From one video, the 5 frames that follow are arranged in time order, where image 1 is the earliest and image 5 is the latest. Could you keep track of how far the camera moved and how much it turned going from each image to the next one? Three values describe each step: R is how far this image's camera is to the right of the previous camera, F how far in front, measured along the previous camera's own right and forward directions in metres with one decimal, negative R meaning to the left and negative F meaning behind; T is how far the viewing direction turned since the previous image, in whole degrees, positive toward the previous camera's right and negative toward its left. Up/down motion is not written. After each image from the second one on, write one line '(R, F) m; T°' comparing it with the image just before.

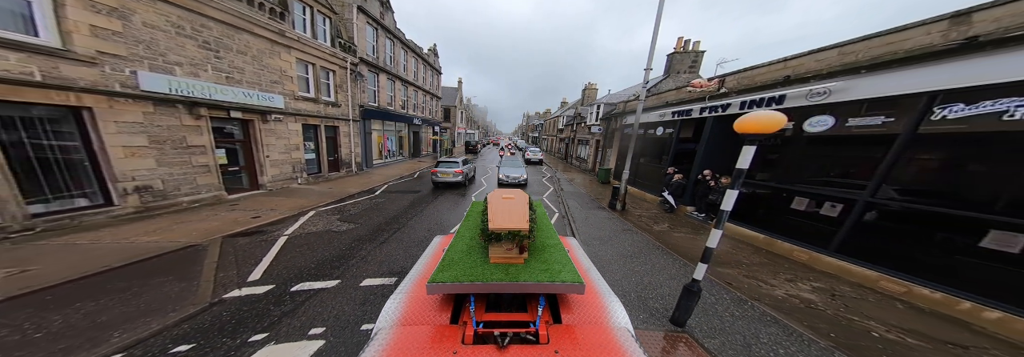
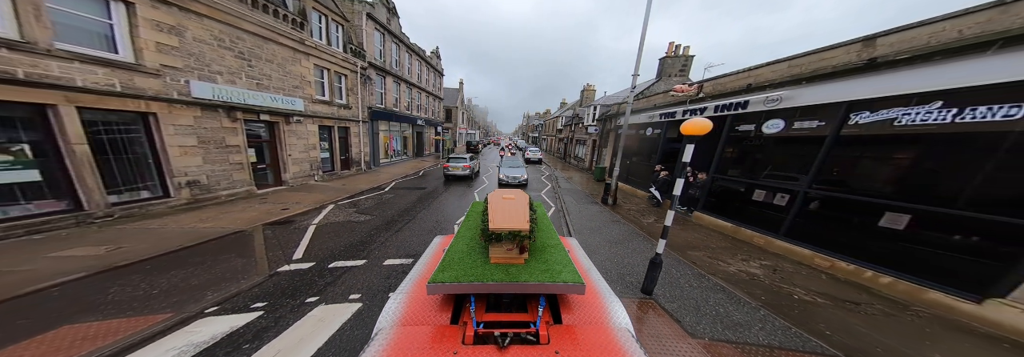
(-0.1, -0.9) m; 0°
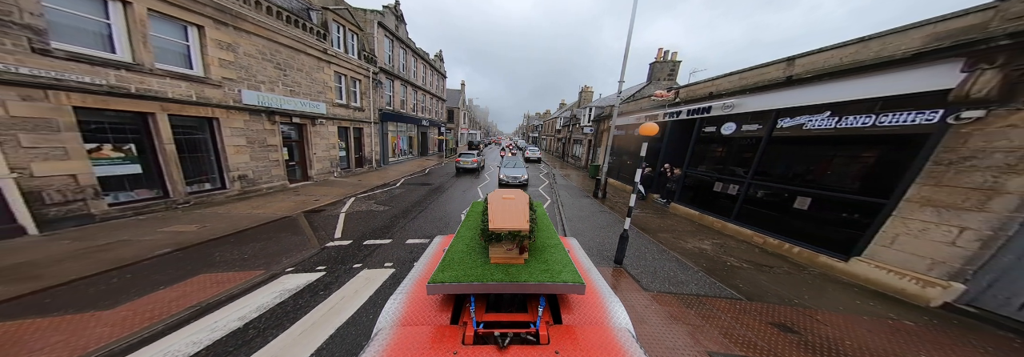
(0.0, -1.2) m; 0°
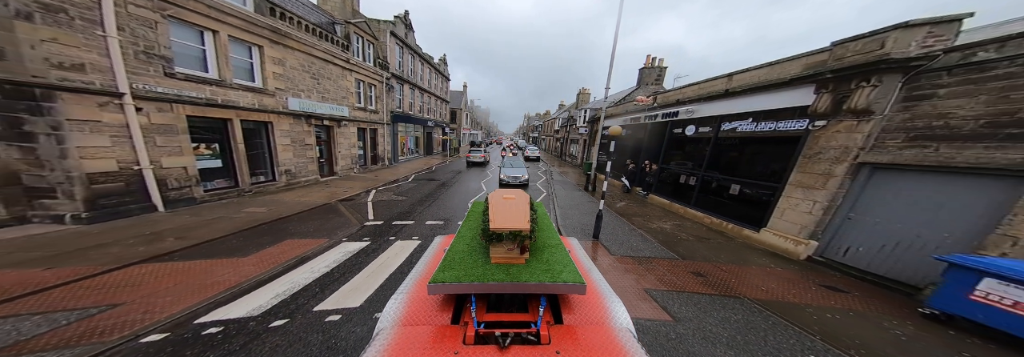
(0.0, -1.5) m; 0°
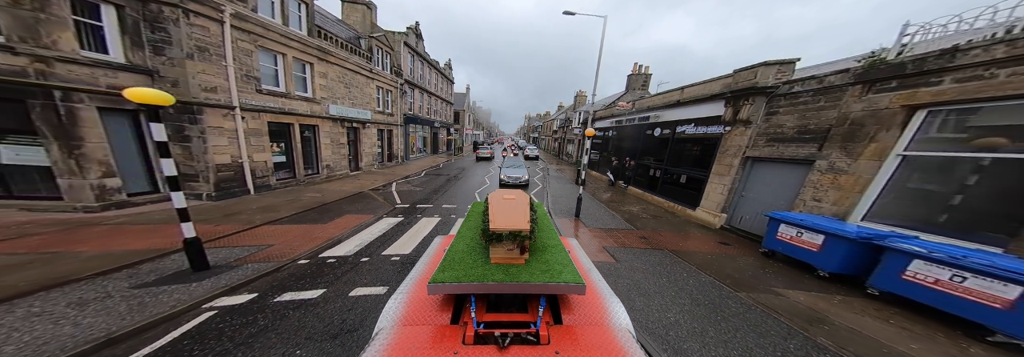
(0.0, -2.0) m; 0°
